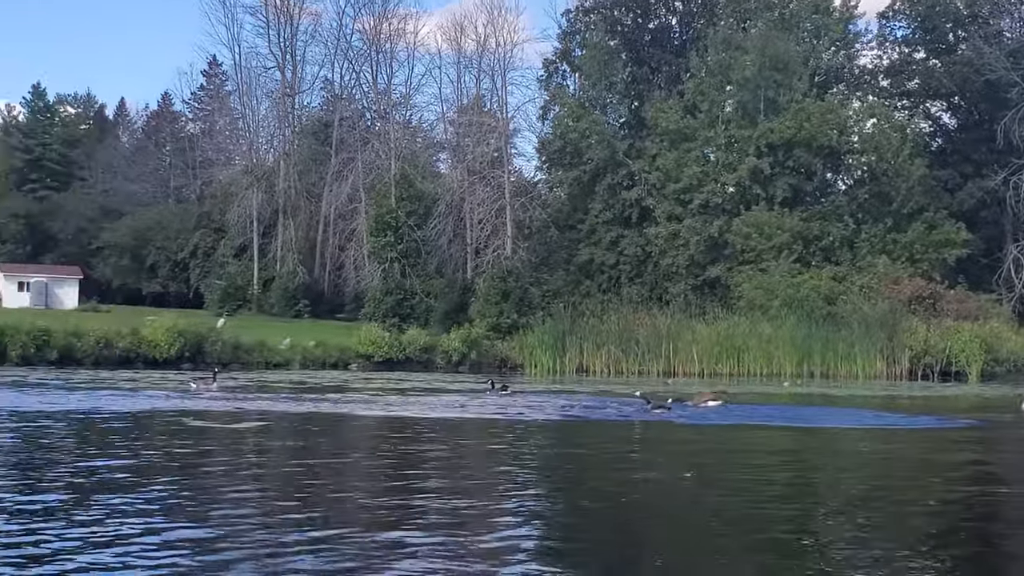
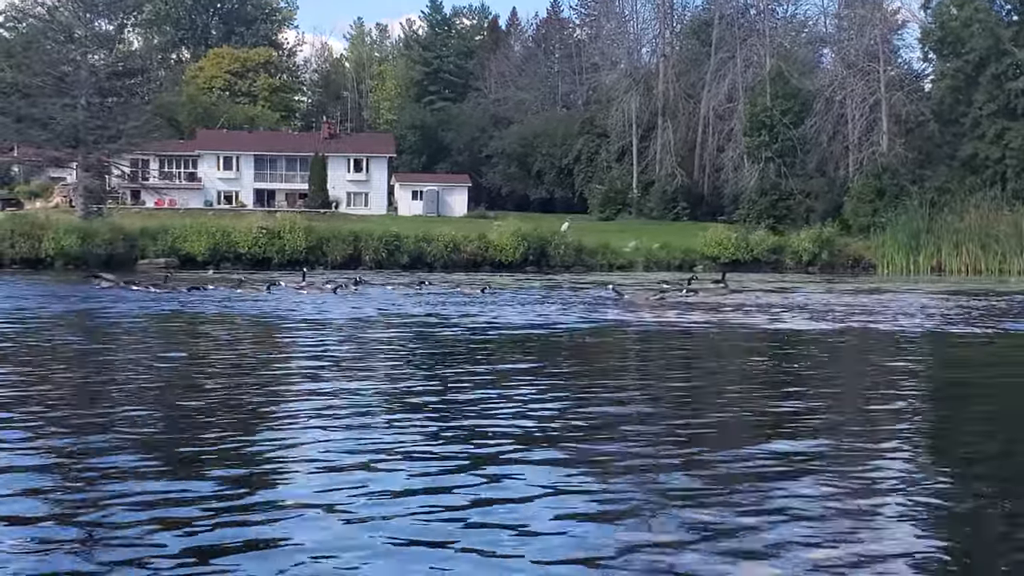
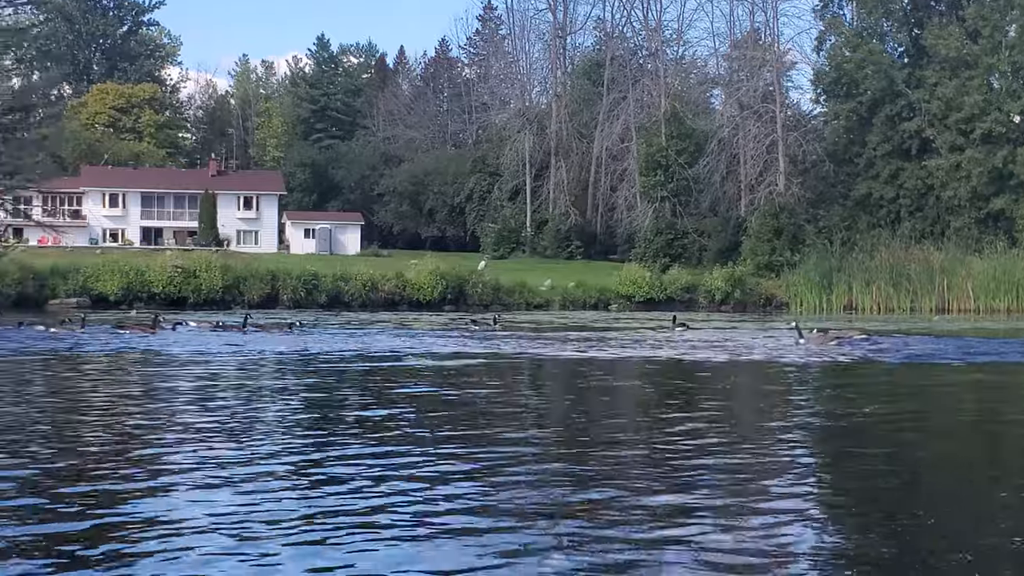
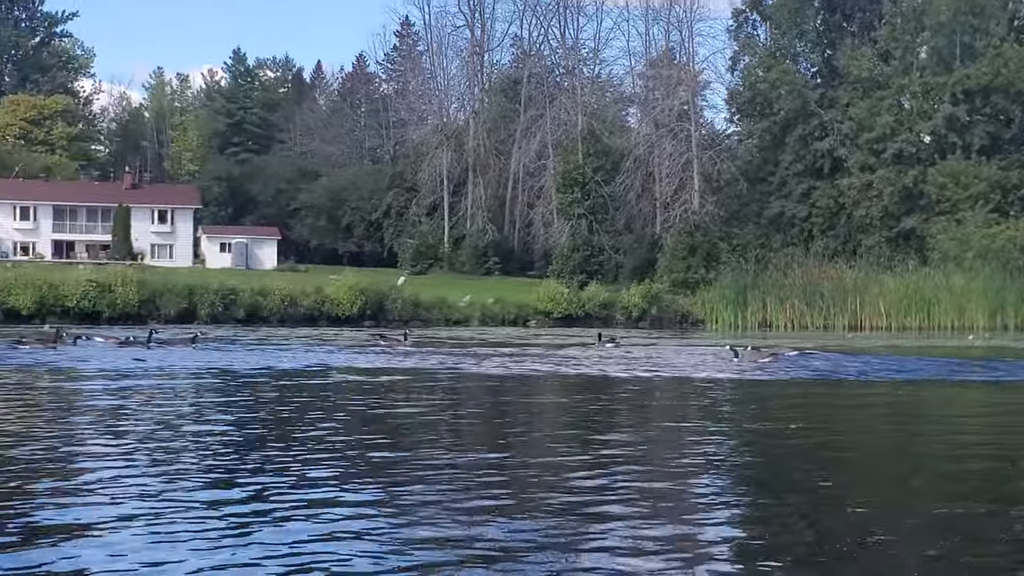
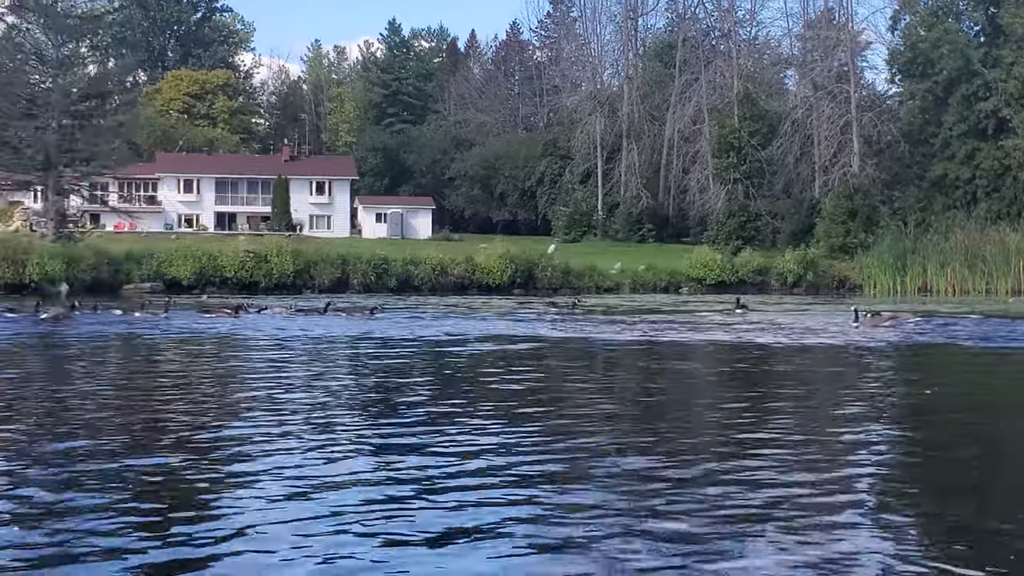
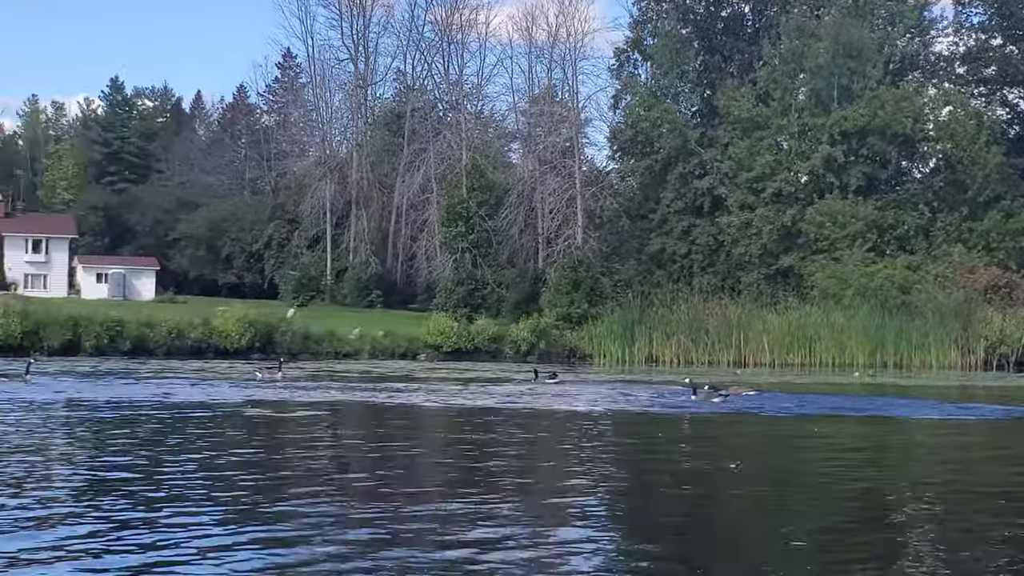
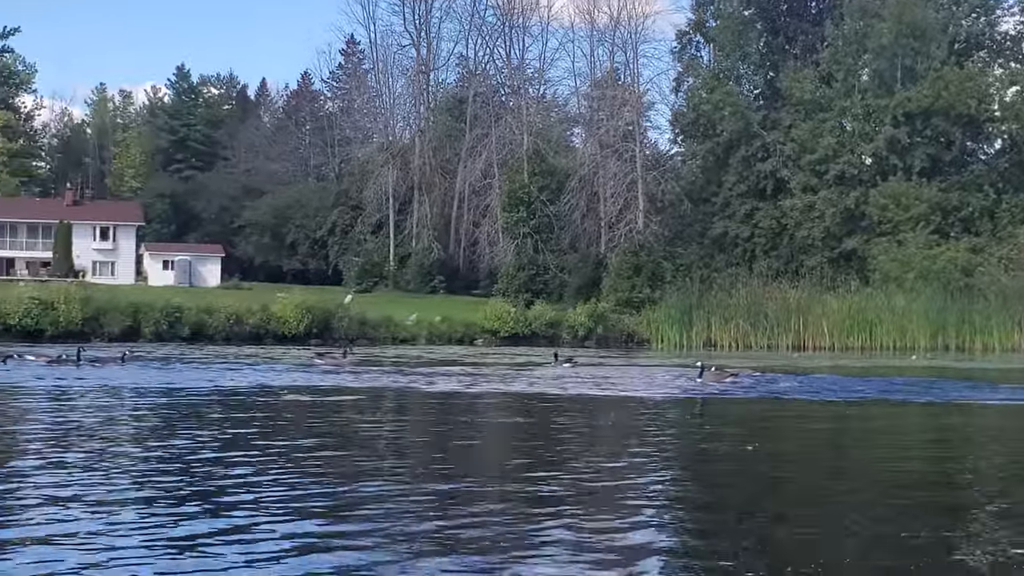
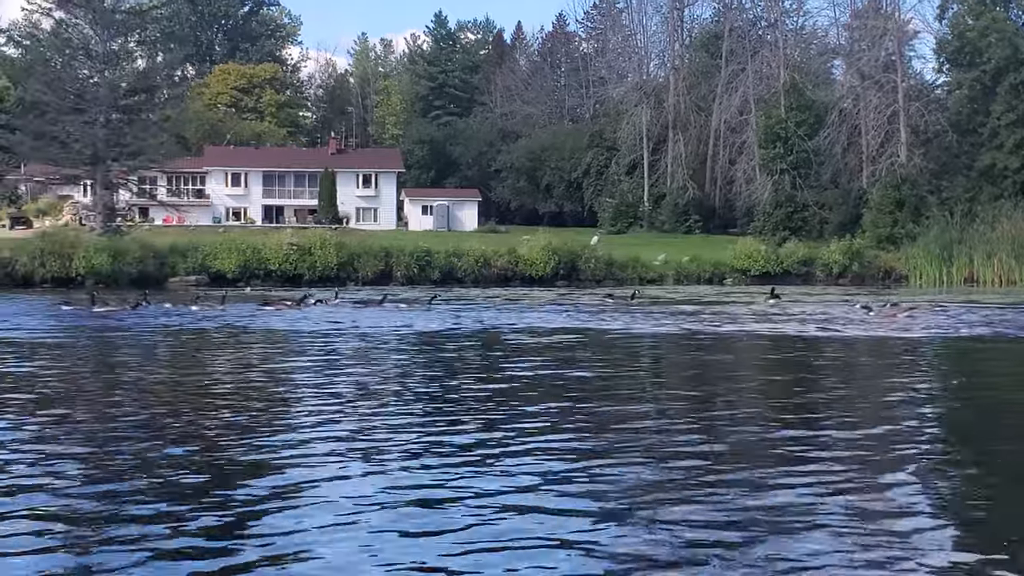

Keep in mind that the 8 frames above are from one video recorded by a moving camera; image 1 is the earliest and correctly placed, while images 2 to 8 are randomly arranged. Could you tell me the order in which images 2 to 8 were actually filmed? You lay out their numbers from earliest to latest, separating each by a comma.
6, 7, 4, 3, 5, 8, 2
